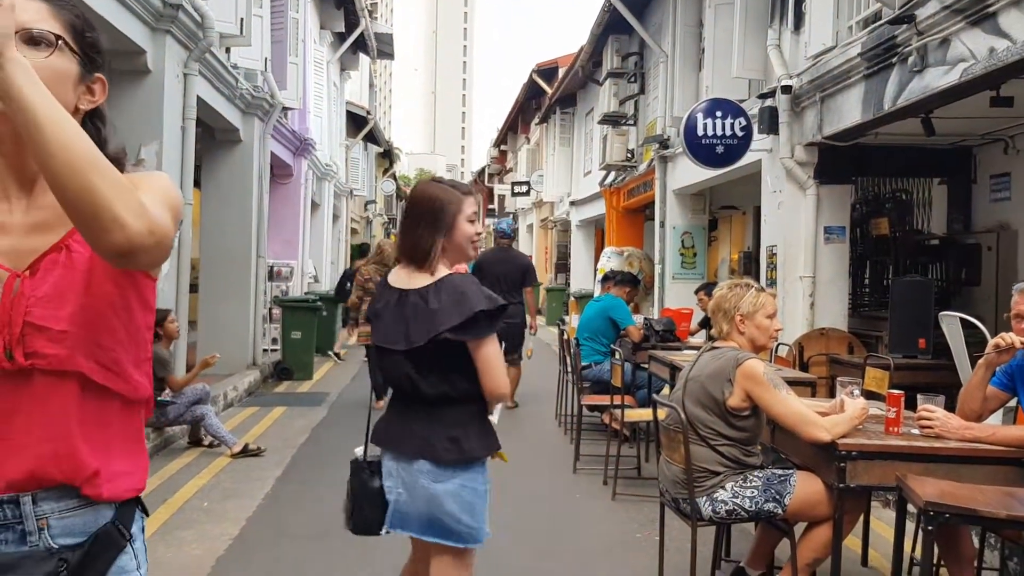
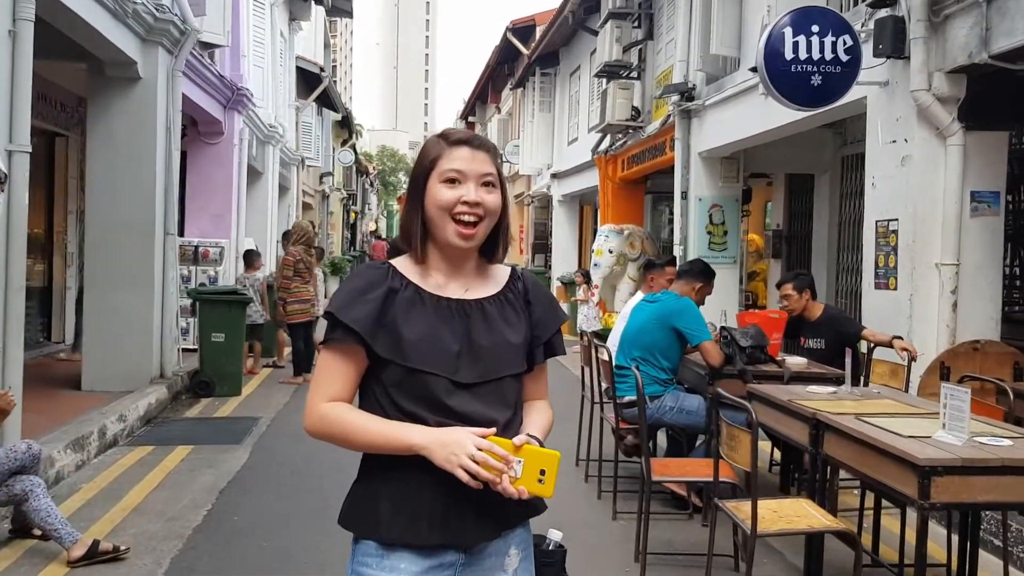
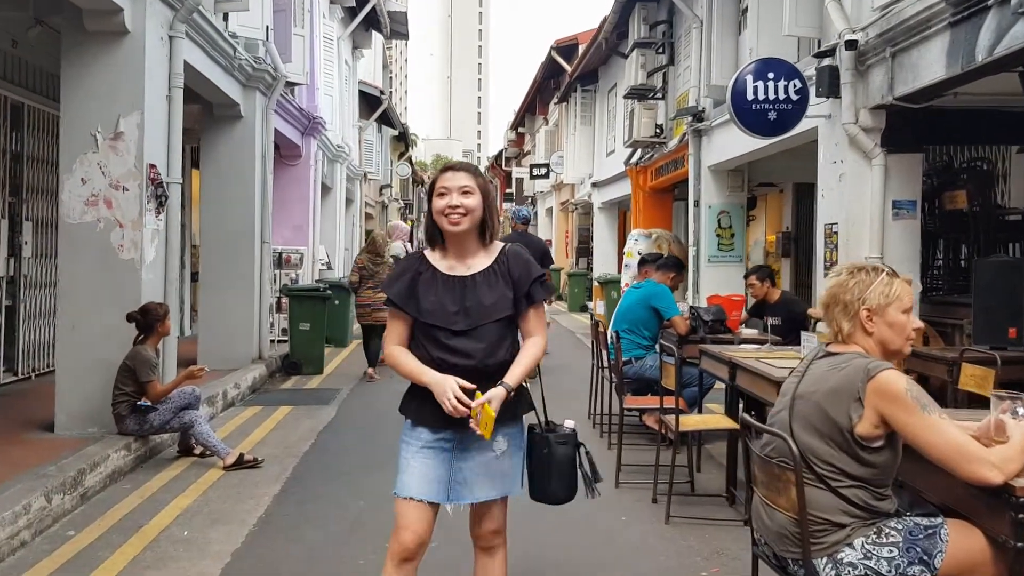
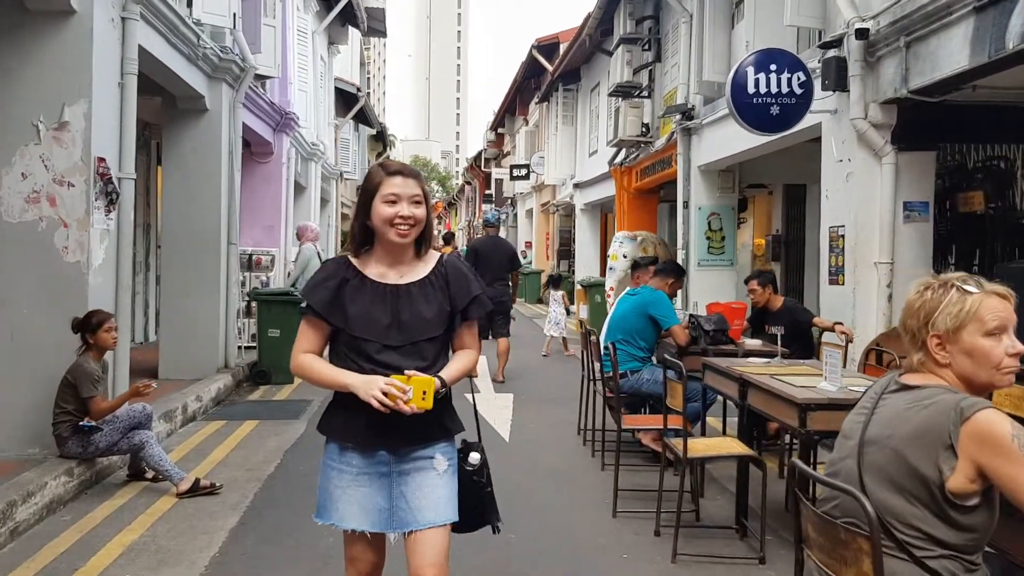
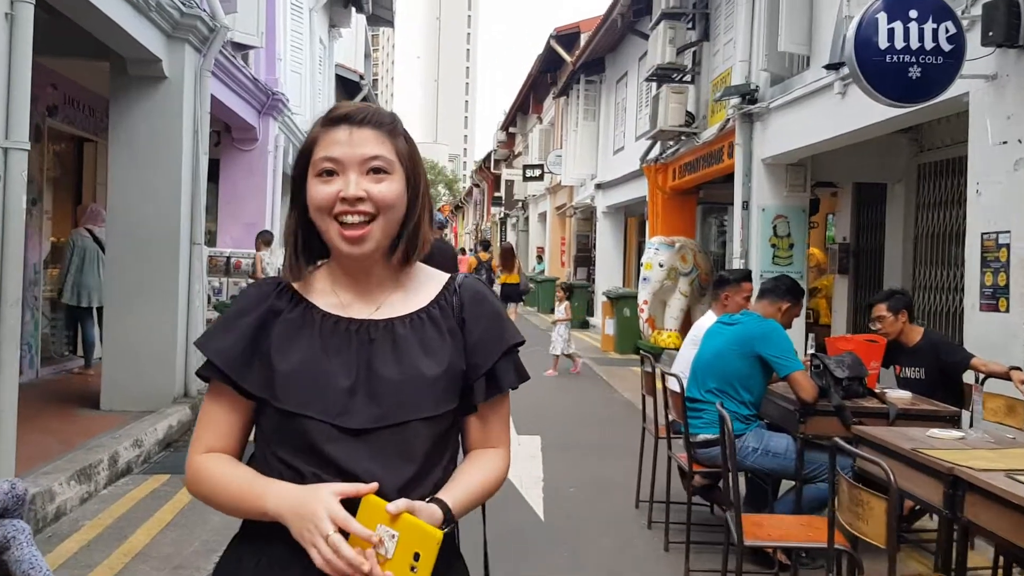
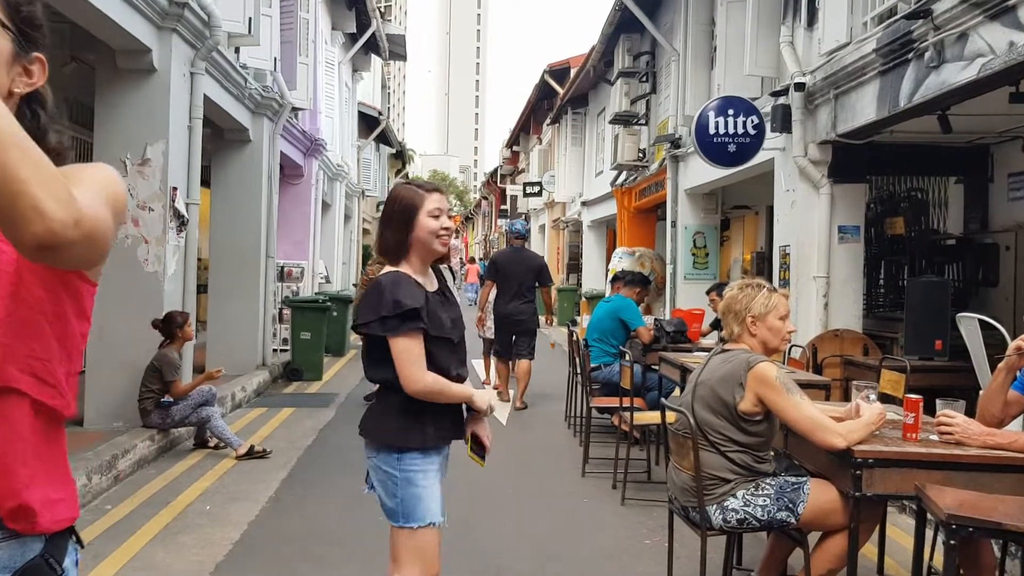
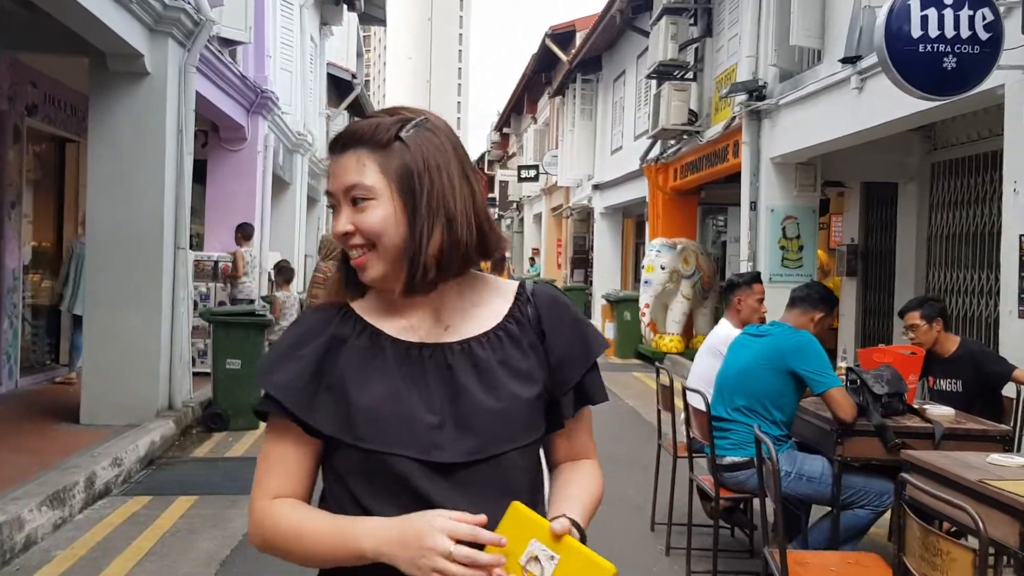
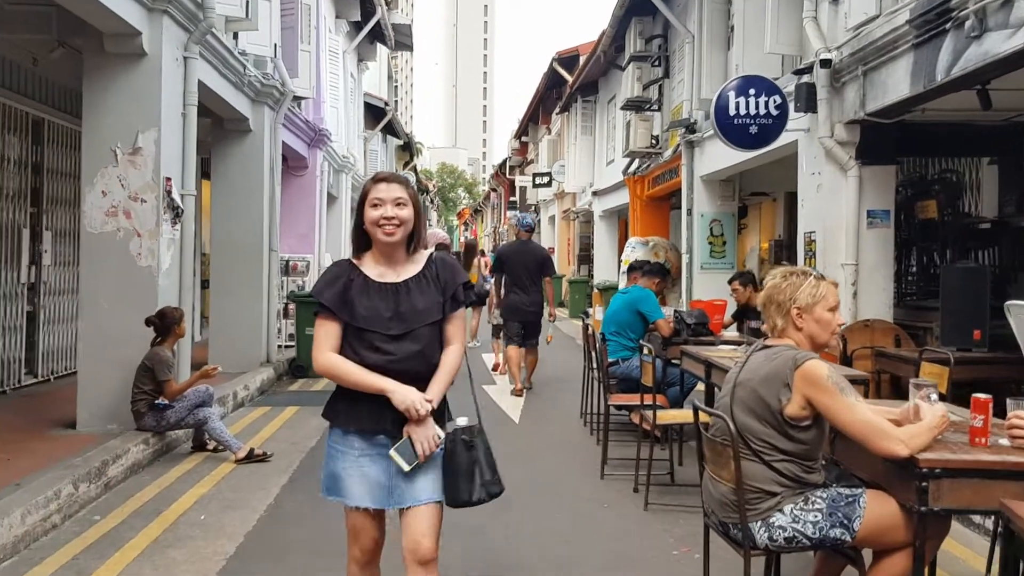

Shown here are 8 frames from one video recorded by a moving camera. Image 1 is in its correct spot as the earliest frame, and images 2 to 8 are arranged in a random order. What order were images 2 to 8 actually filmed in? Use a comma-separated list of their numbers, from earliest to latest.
6, 8, 3, 4, 2, 5, 7
